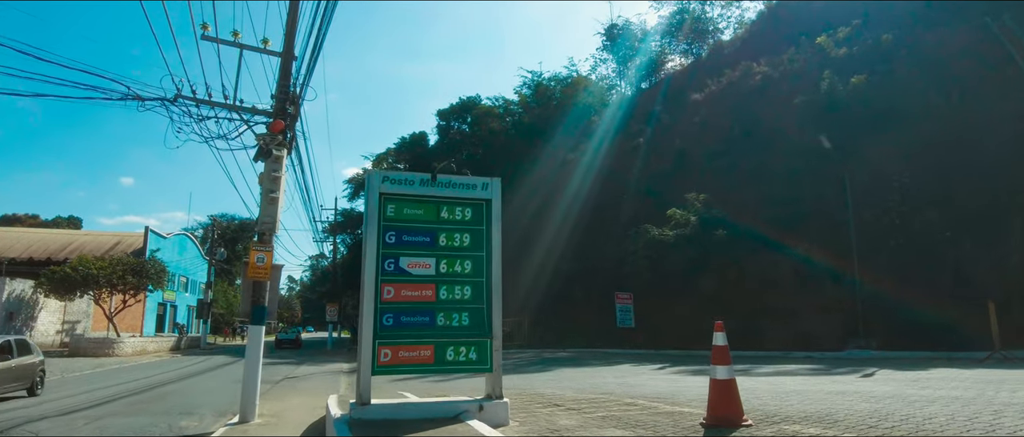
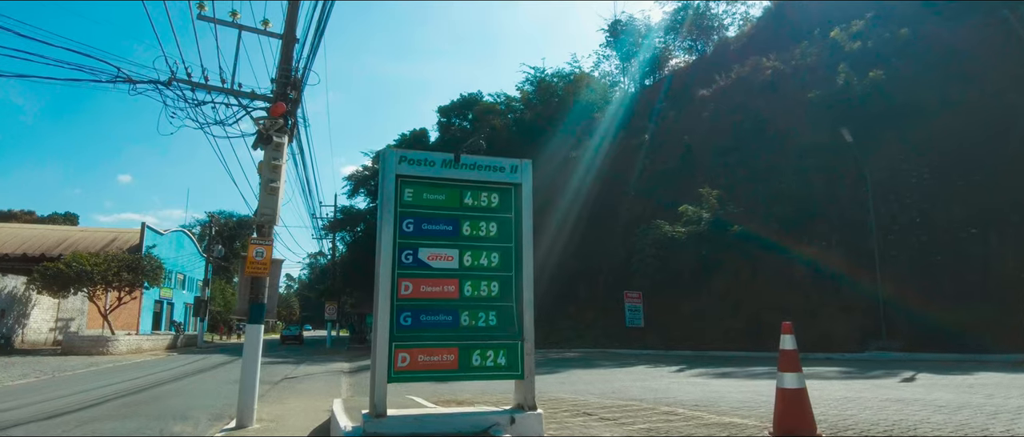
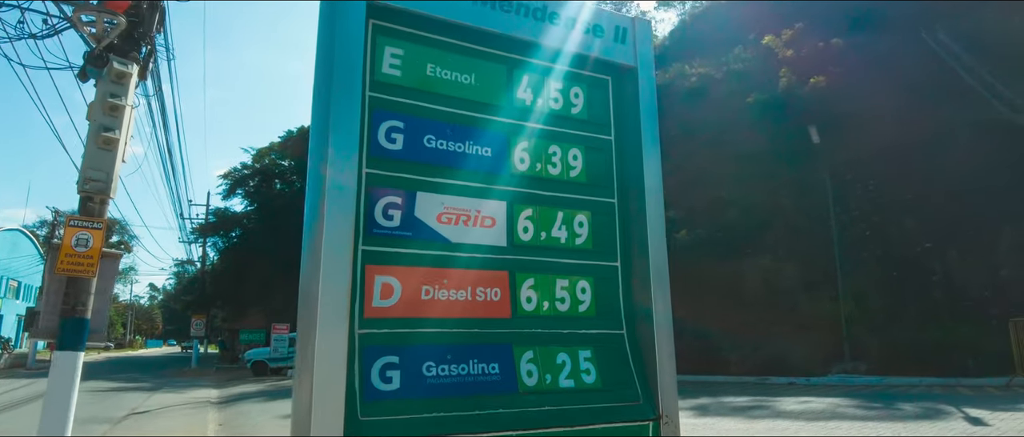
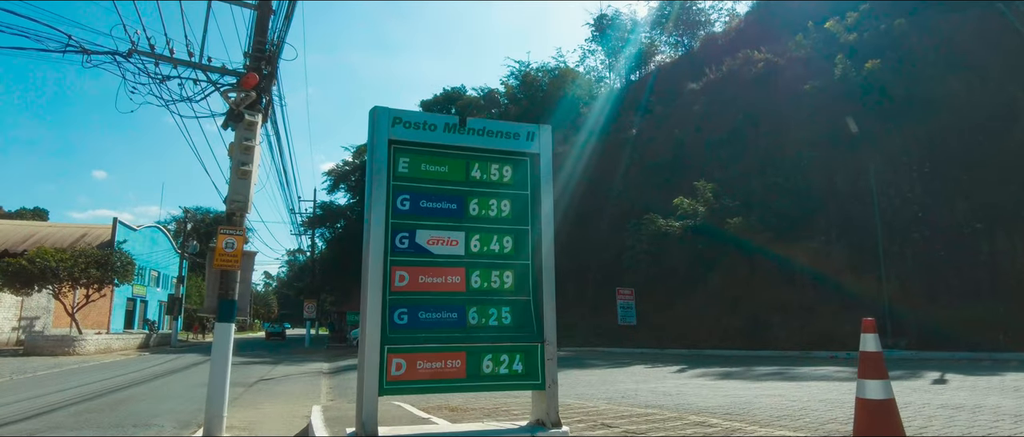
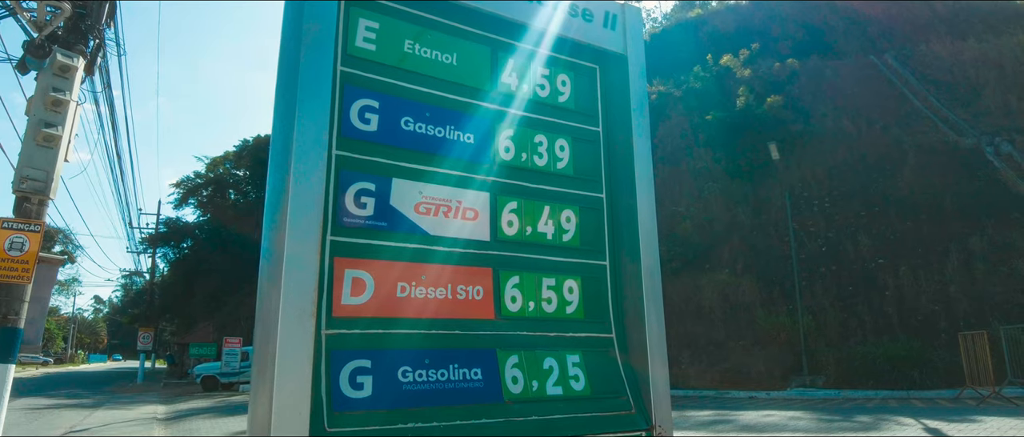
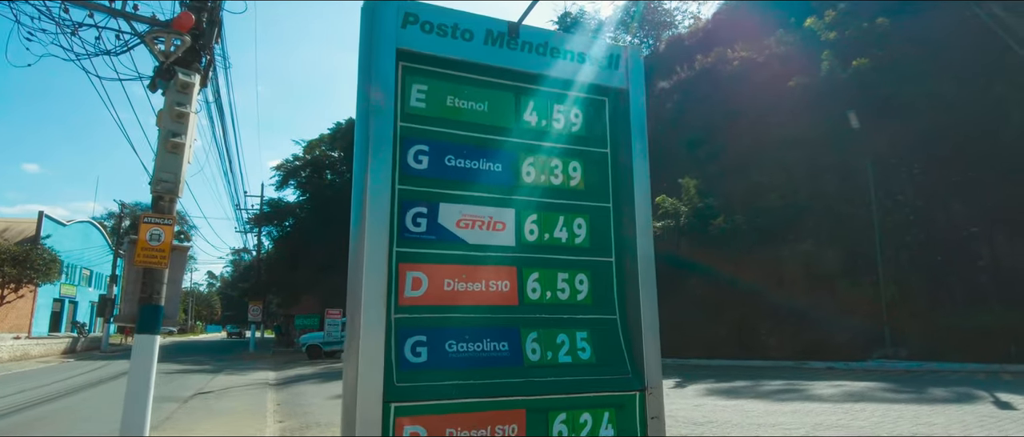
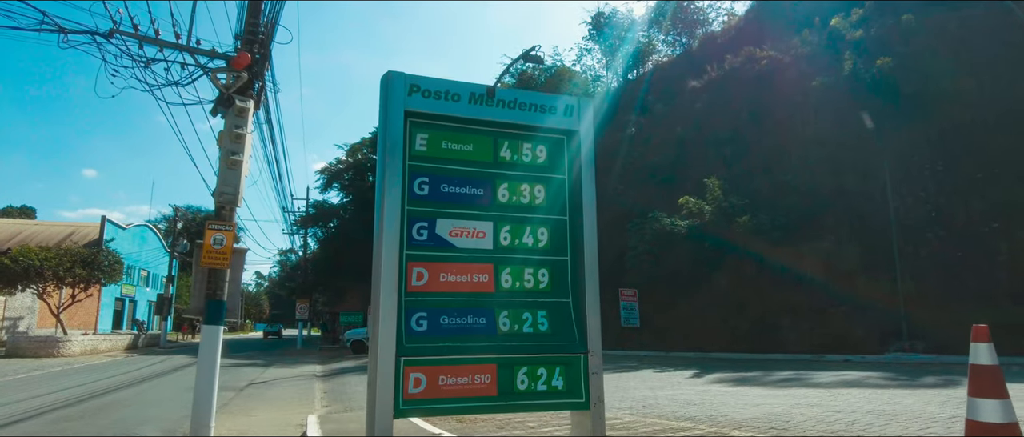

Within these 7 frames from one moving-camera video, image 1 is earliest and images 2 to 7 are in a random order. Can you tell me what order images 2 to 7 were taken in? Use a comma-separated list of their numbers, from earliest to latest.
2, 4, 7, 6, 3, 5
